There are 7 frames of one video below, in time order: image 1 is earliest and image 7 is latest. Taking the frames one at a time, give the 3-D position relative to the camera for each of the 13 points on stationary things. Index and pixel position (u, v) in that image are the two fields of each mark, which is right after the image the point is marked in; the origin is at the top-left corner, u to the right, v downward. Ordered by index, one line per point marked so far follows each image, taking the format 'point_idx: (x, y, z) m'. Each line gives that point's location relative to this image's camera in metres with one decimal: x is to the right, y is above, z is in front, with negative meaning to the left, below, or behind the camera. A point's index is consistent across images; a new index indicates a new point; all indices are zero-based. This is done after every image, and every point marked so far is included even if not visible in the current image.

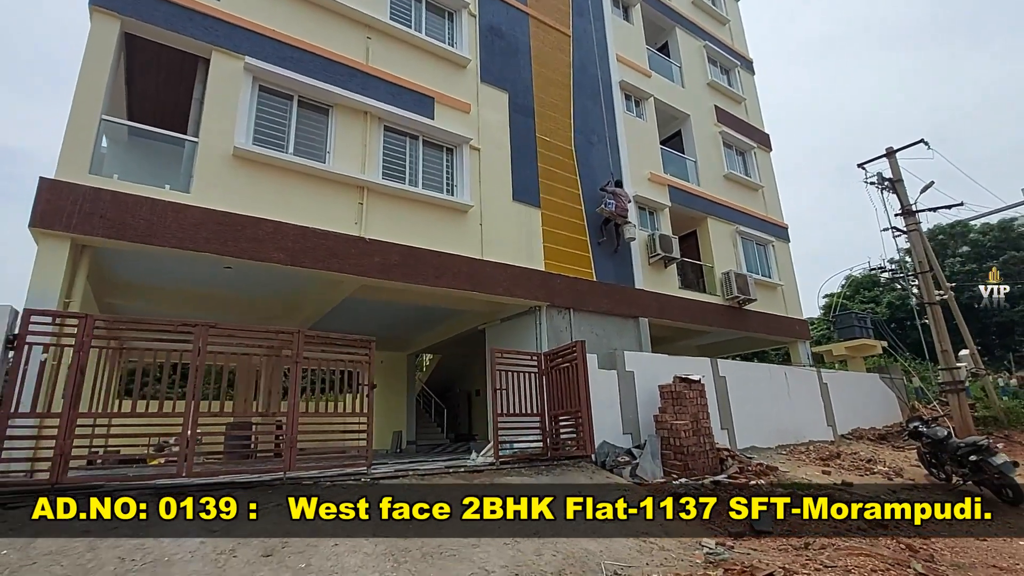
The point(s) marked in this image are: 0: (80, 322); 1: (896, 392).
0: (-4.1, -0.3, +5.0) m
1: (+10.8, -3.0, +14.6) m
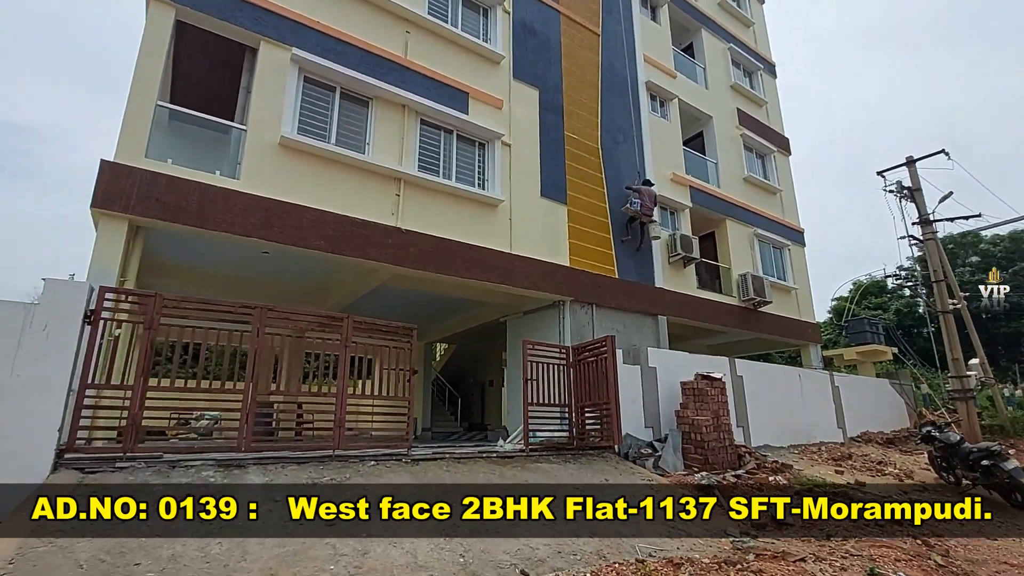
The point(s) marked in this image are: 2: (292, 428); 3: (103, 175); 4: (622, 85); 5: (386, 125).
0: (-3.7, -0.1, +5.3) m
1: (+11.3, -3.2, +14.8) m
2: (-2.6, -1.5, +5.7) m
3: (-5.2, +1.4, +6.6) m
4: (+2.9, +5.2, +13.3) m
5: (-2.2, +2.9, +9.1) m
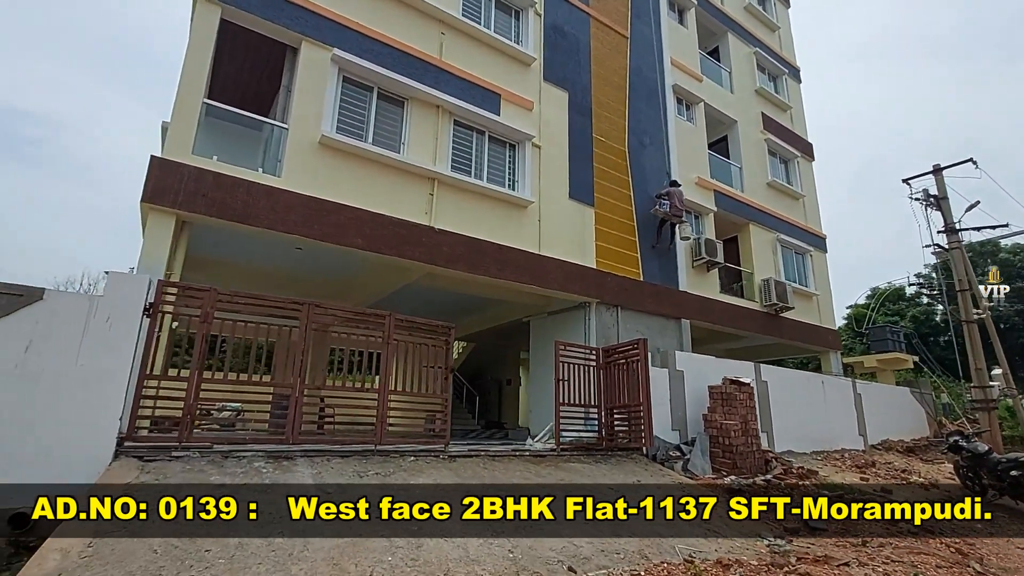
0: (-3.2, -0.1, +5.4) m
1: (+11.8, -3.4, +14.7) m
2: (-2.1, -1.5, +5.9) m
3: (-4.7, +1.5, +6.7) m
4: (+3.6, +5.2, +13.3) m
5: (-1.6, +2.9, +9.2) m
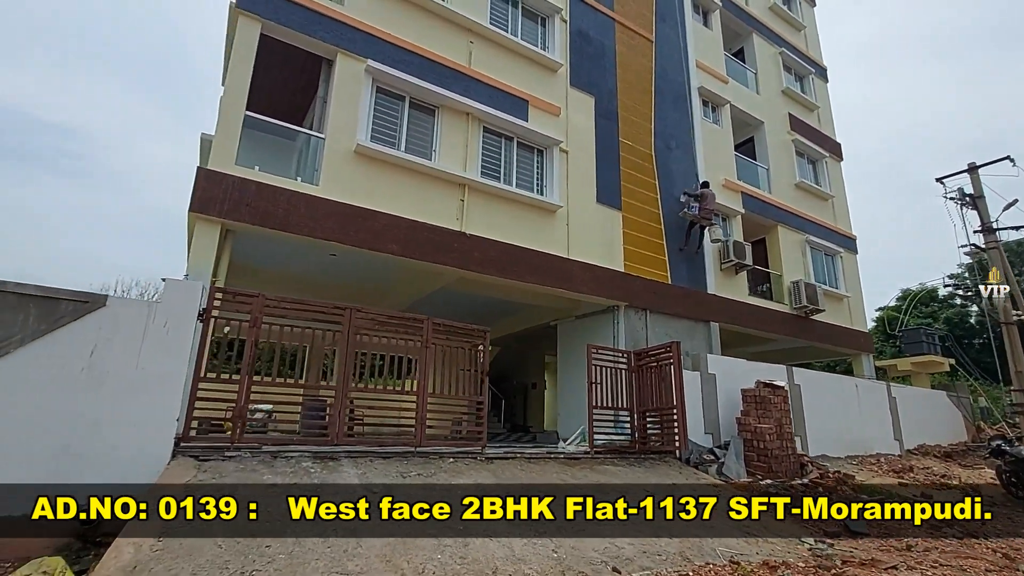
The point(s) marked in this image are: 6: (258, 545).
0: (-2.8, -0.1, +5.6) m
1: (+12.5, -3.5, +14.4) m
2: (-1.7, -1.6, +6.0) m
3: (-4.2, +1.4, +7.0) m
4: (+4.2, +5.1, +13.3) m
5: (-1.1, +2.8, +9.3) m
6: (-1.8, -1.9, +3.8) m
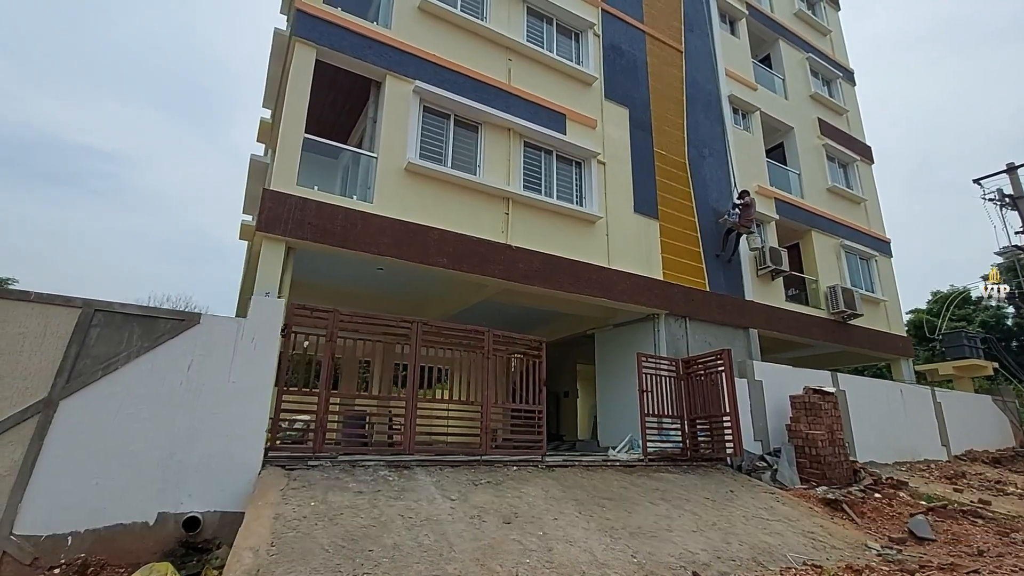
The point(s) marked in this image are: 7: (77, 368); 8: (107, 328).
0: (-2.1, -0.3, +5.9) m
1: (+13.6, -3.5, +14.1) m
2: (-1.0, -1.7, +6.2) m
3: (-3.5, +1.2, +7.3) m
4: (+5.1, +4.9, +13.5) m
5: (-0.3, +2.6, +9.6) m
6: (-1.1, -2.0, +4.0) m
7: (-3.8, -0.7, +4.5) m
8: (-3.7, -0.4, +4.8) m
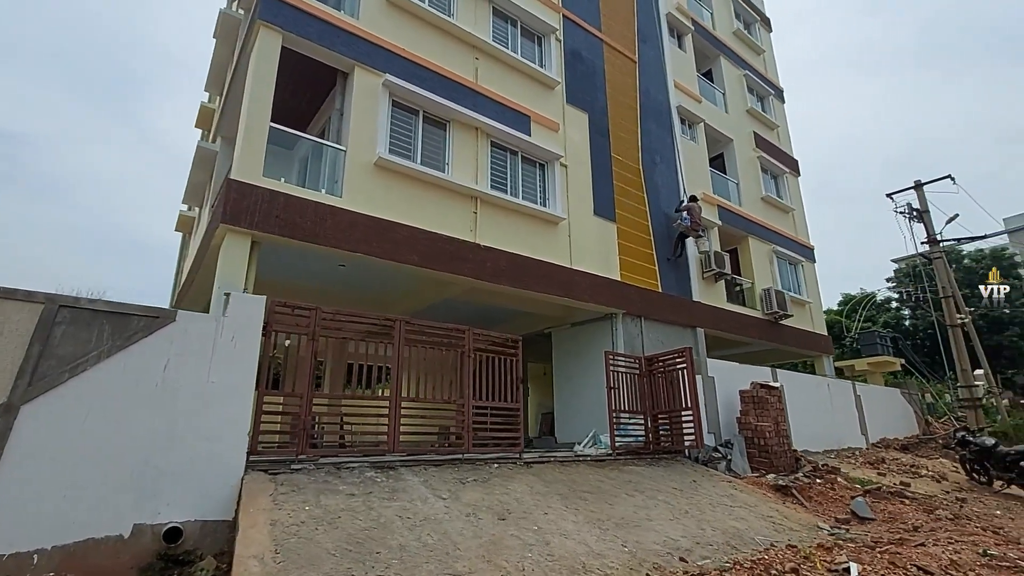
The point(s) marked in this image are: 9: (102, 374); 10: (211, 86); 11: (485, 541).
0: (-2.2, -0.3, +5.7) m
1: (+12.2, -3.6, +15.8) m
2: (-1.2, -1.7, +6.1) m
3: (-3.8, +1.3, +6.9) m
4: (+4.0, +4.9, +14.1) m
5: (-0.9, +2.6, +9.6) m
6: (-1.1, -2.0, +3.9) m
7: (-3.8, -0.7, +4.1) m
8: (-3.7, -0.3, +4.4) m
9: (-3.4, -0.7, +4.3) m
10: (-7.5, +5.0, +12.9) m
11: (-0.2, -2.1, +4.4) m
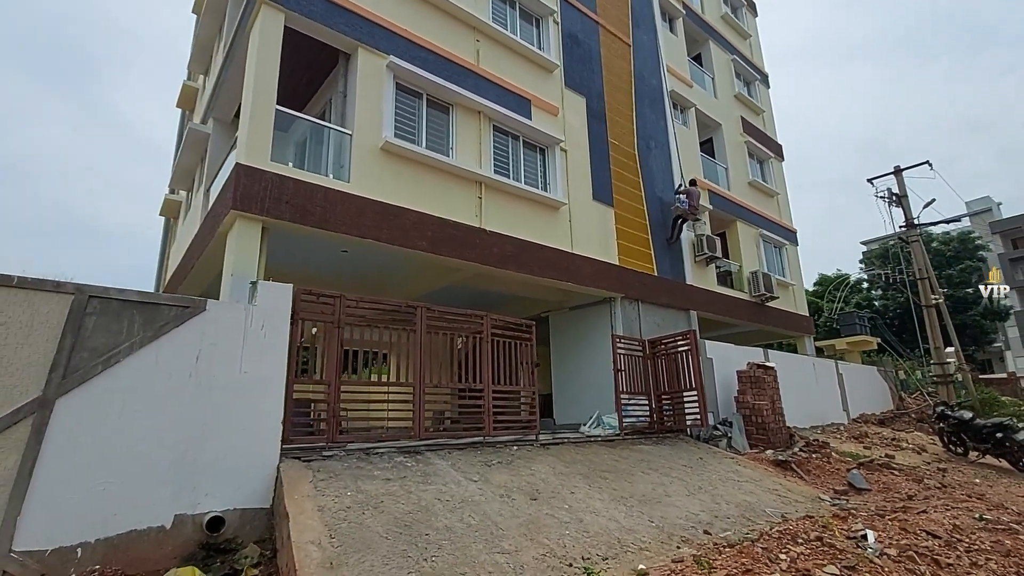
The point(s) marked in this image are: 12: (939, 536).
0: (-1.9, -0.1, +5.6) m
1: (+12.0, -3.1, +16.5) m
2: (-0.9, -1.5, +6.2) m
3: (-3.6, +1.4, +6.8) m
4: (+3.8, +5.3, +14.2) m
5: (-0.8, +2.9, +9.5) m
6: (-0.7, -1.9, +4.0) m
7: (-3.4, -0.6, +4.1) m
8: (-3.4, -0.2, +4.3) m
9: (-3.1, -0.6, +4.3) m
10: (-7.6, +5.4, +12.5) m
11: (+0.1, -2.0, +4.5) m
12: (+3.9, -2.3, +4.7) m
